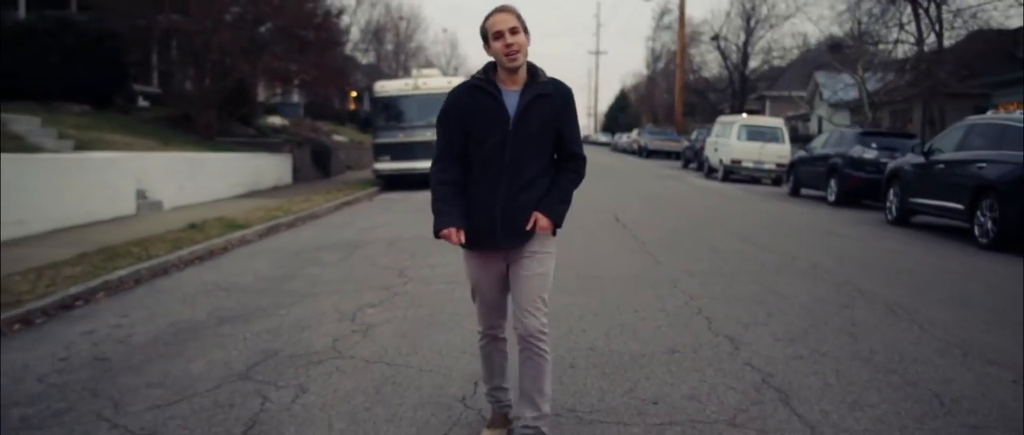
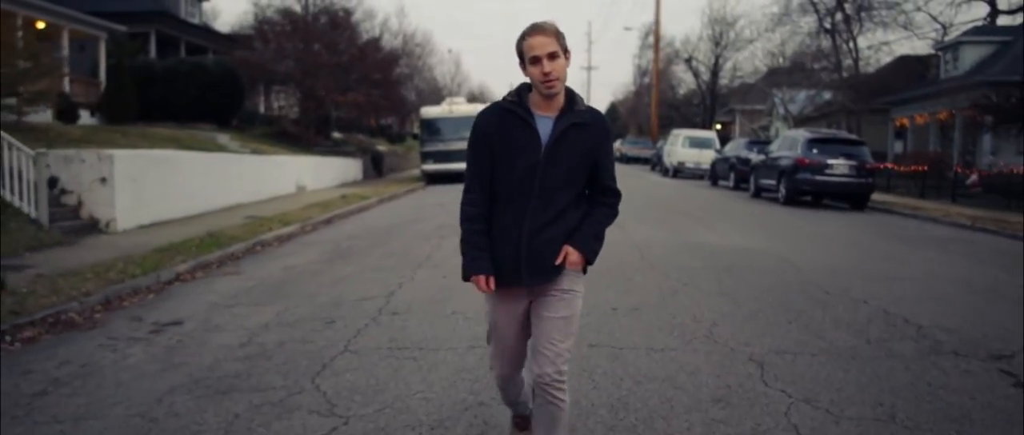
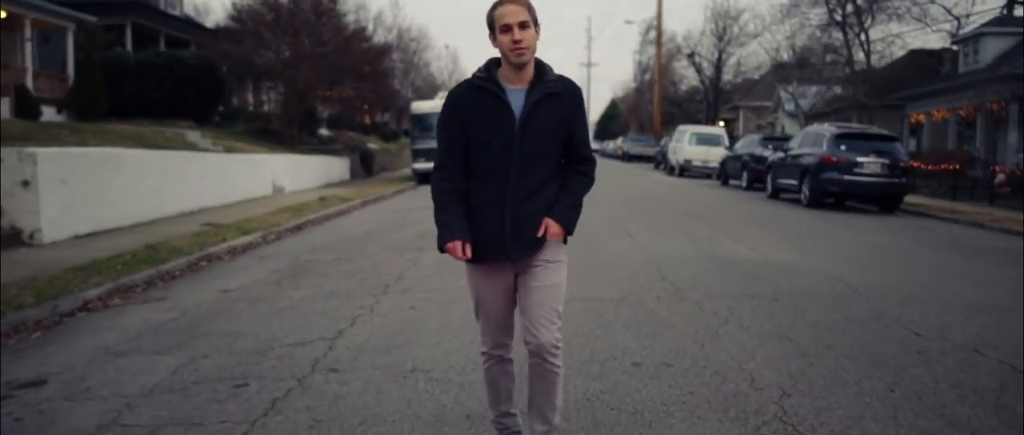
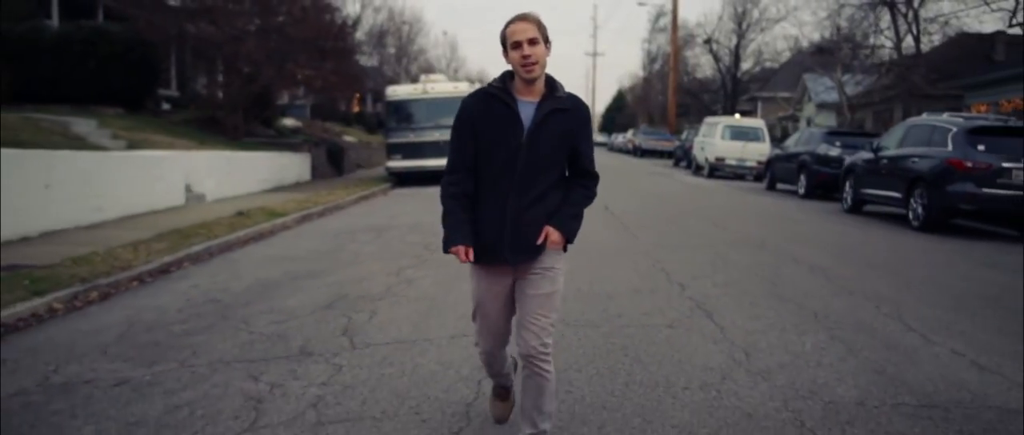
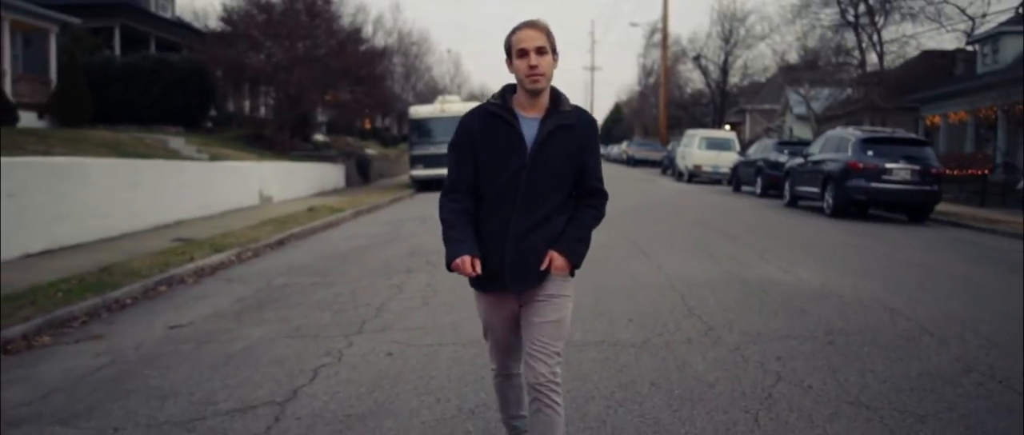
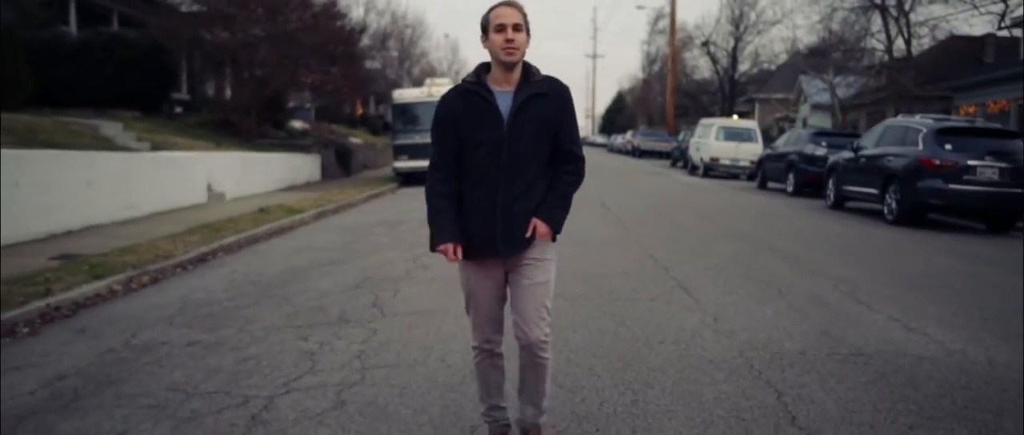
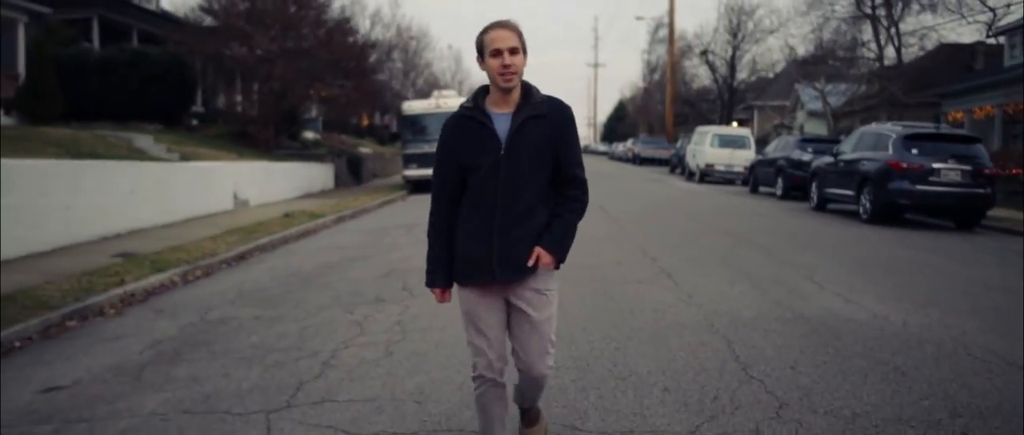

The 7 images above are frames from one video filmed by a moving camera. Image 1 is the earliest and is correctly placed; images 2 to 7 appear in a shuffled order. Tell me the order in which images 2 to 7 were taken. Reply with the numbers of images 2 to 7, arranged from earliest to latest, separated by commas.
4, 6, 7, 5, 3, 2
